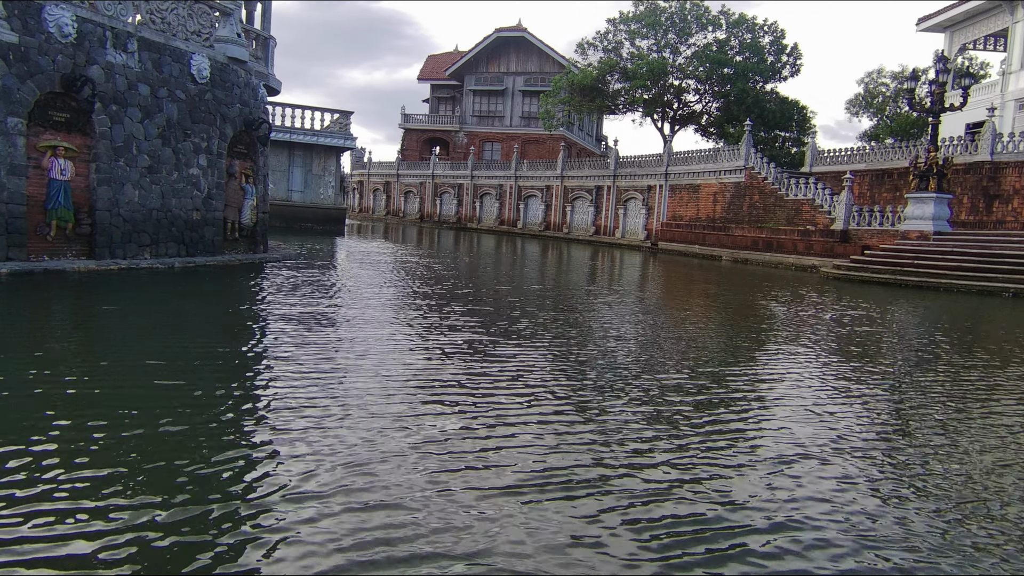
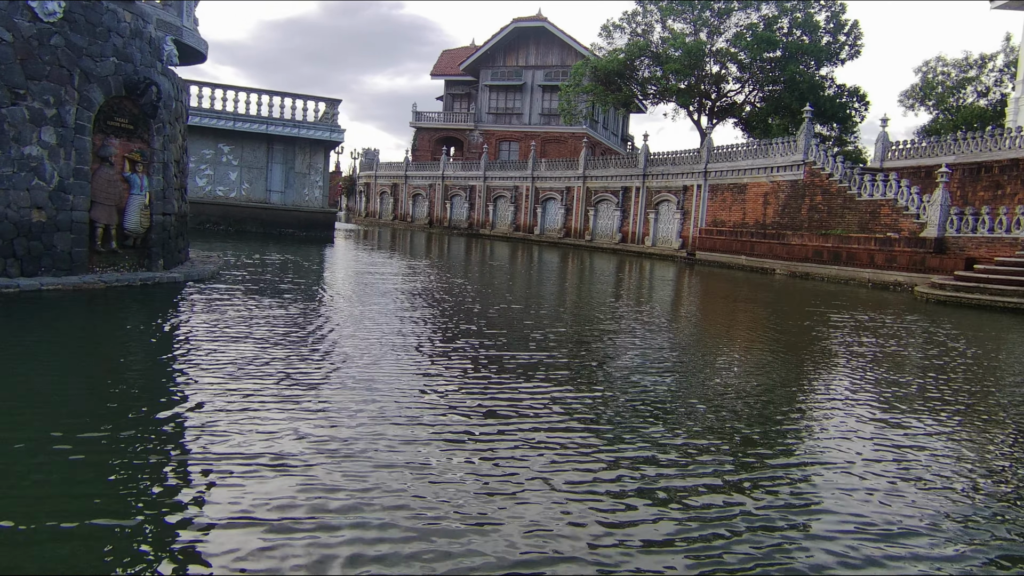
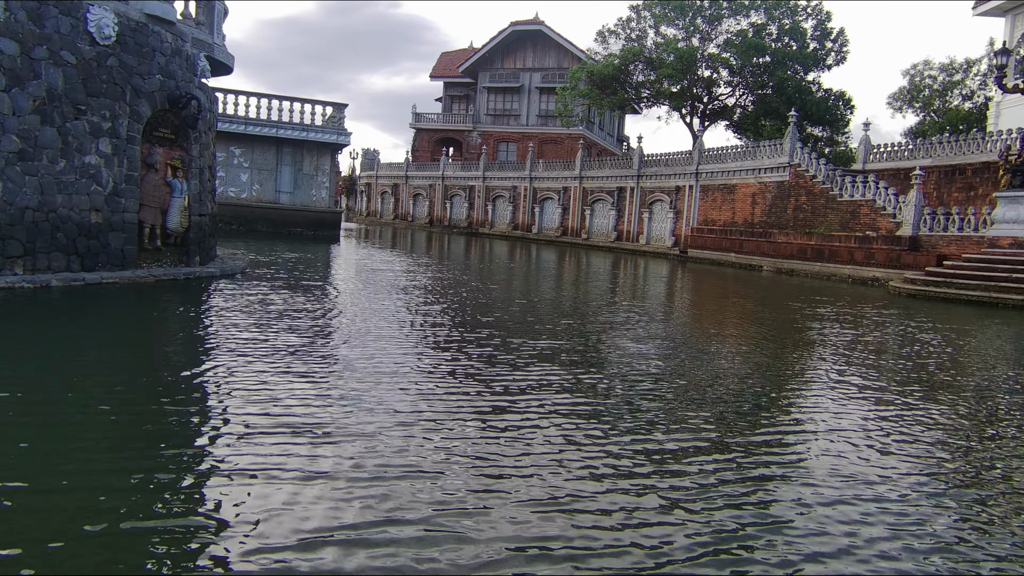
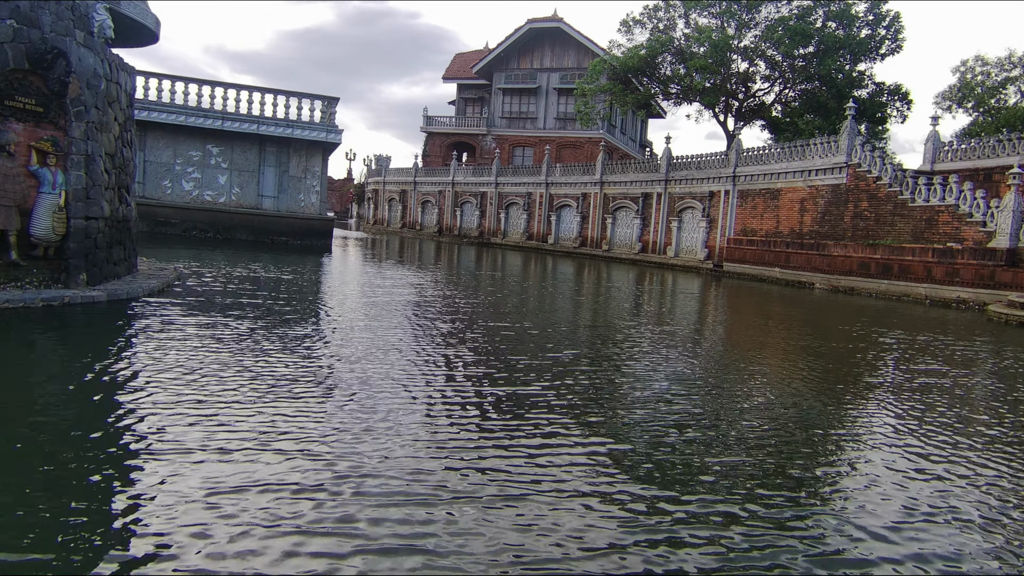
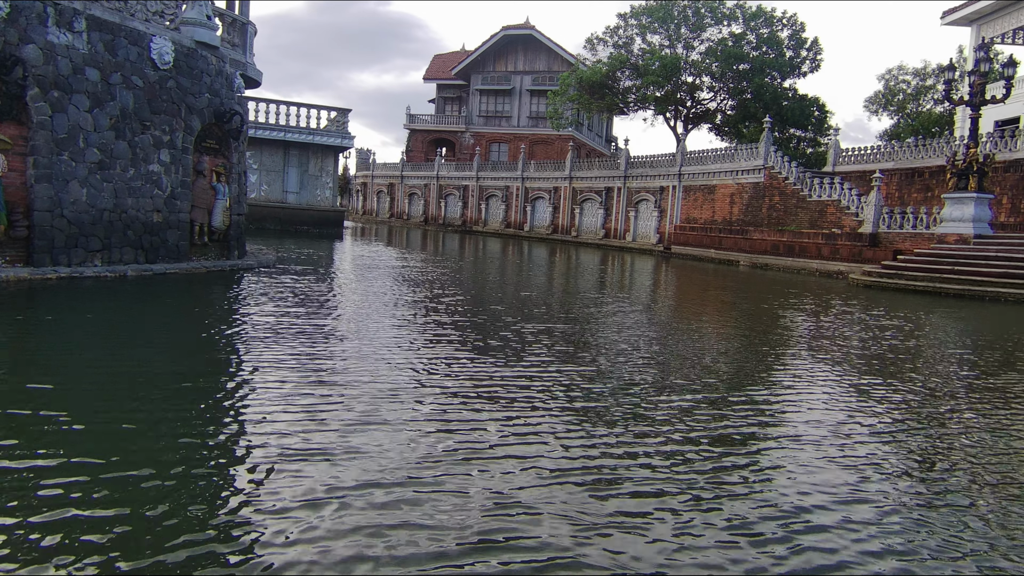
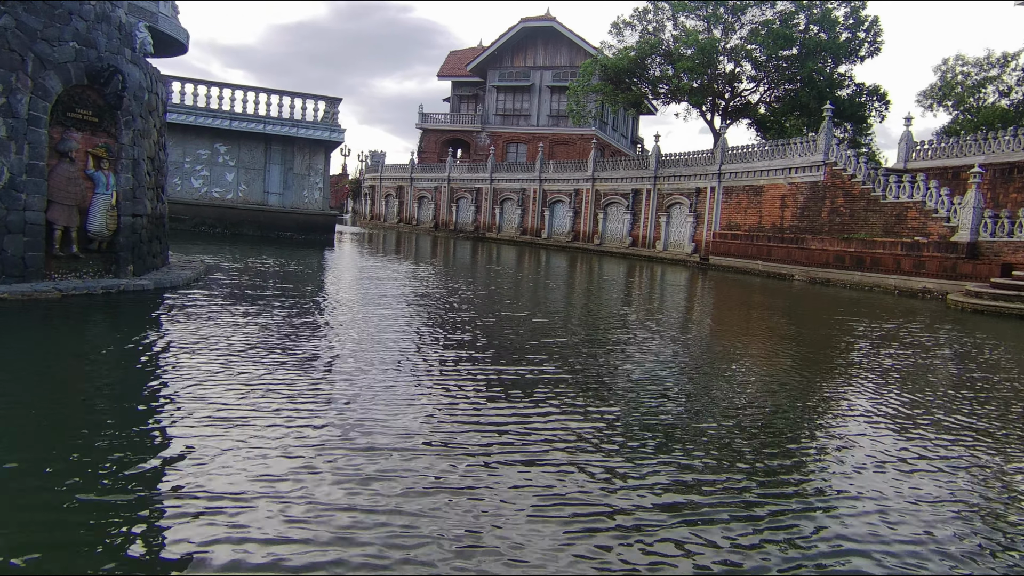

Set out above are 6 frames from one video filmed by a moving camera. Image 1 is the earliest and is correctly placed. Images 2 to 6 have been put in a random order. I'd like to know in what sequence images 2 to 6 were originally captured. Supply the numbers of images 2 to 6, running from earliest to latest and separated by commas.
5, 3, 2, 6, 4
